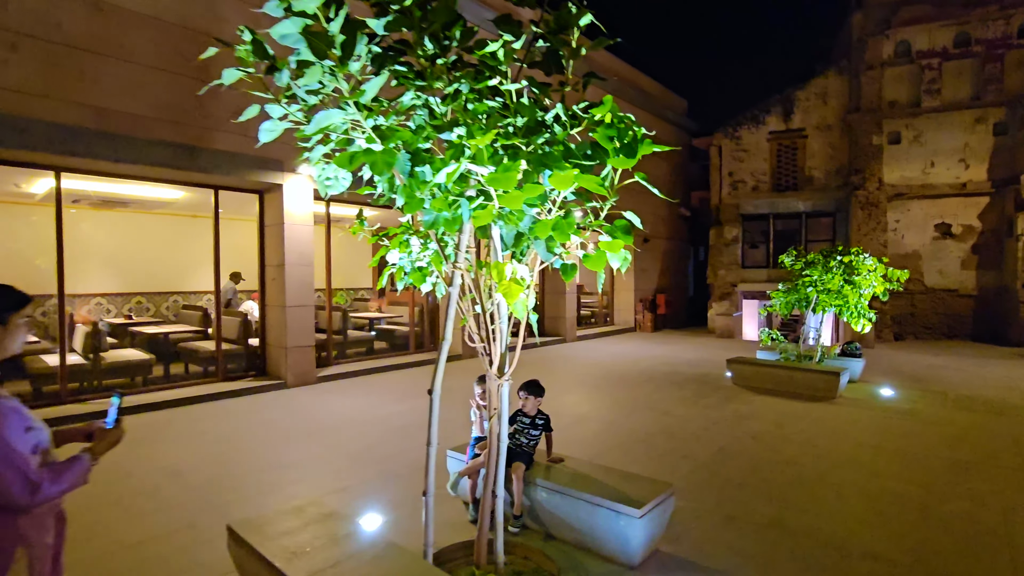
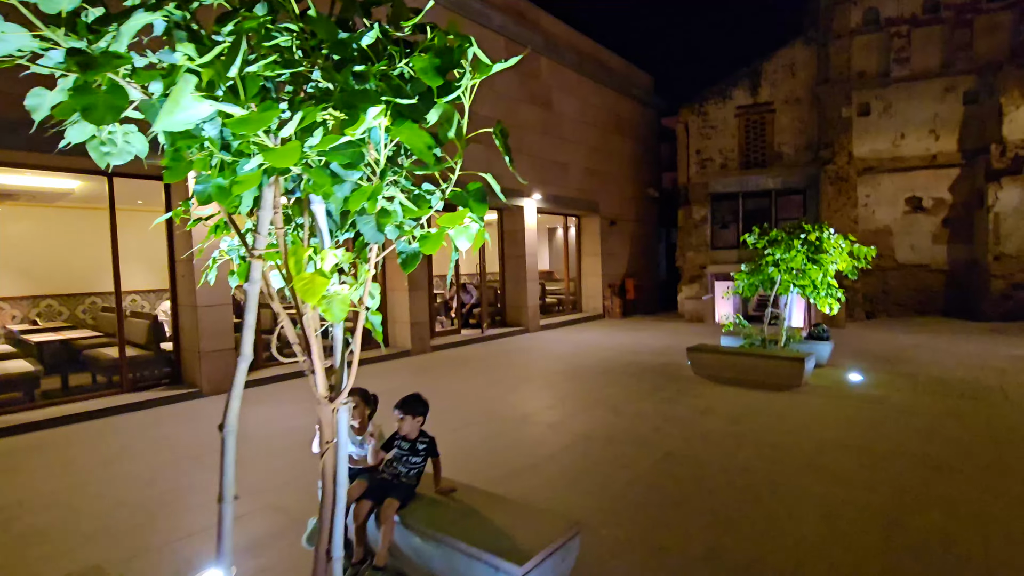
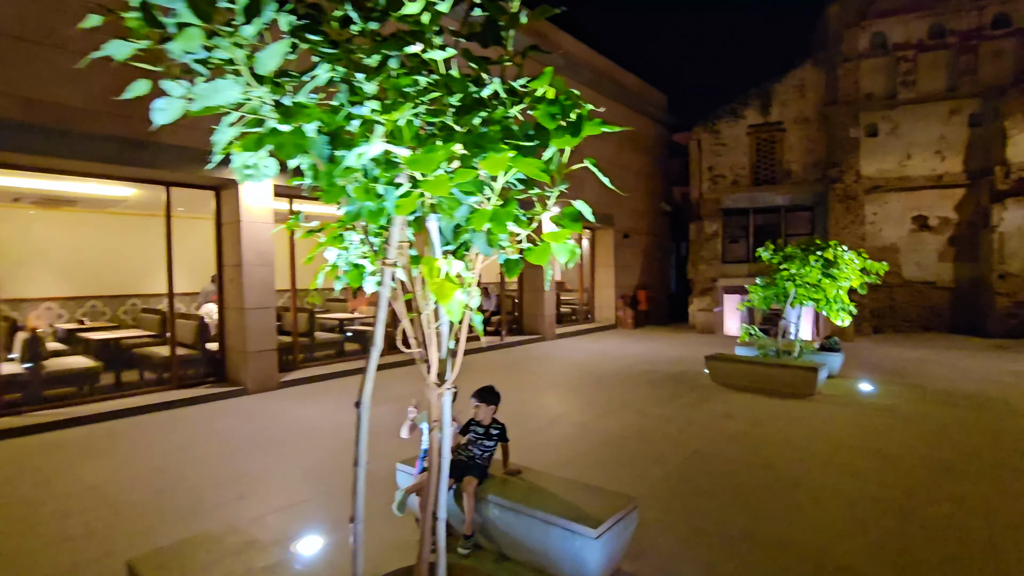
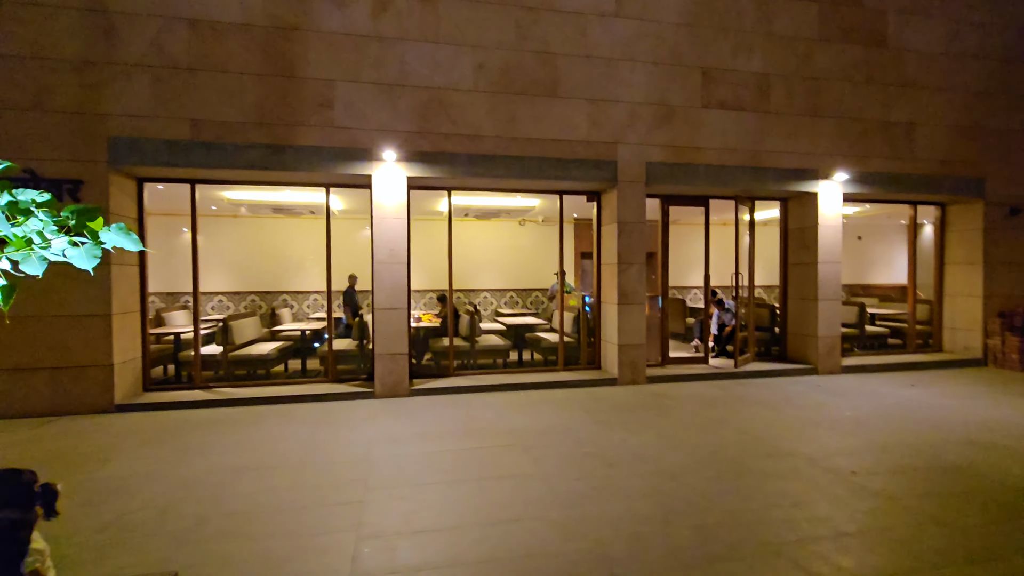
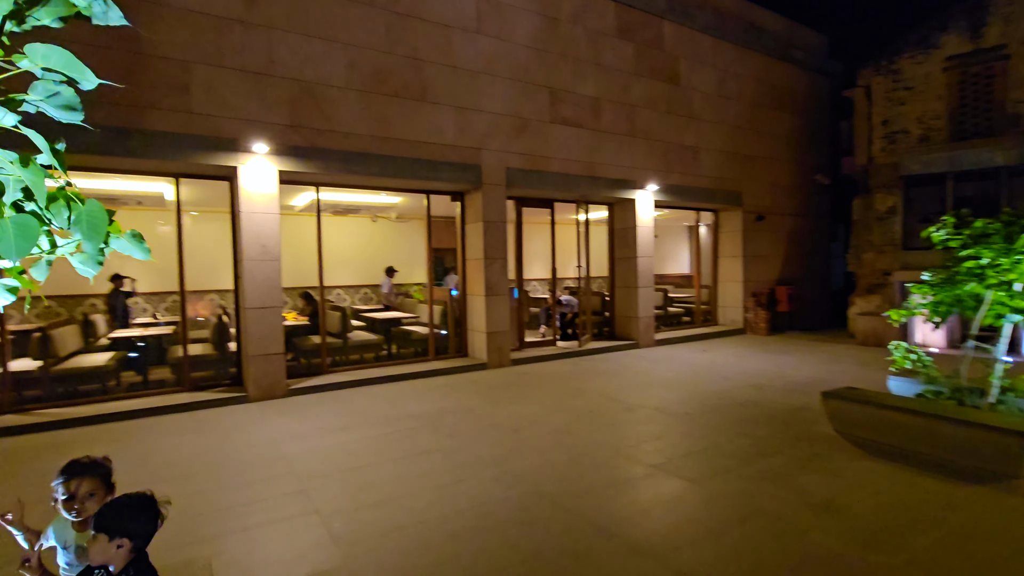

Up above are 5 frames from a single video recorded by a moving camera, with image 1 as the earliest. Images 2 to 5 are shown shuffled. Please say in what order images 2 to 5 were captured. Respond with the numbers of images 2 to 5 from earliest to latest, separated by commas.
3, 2, 5, 4
